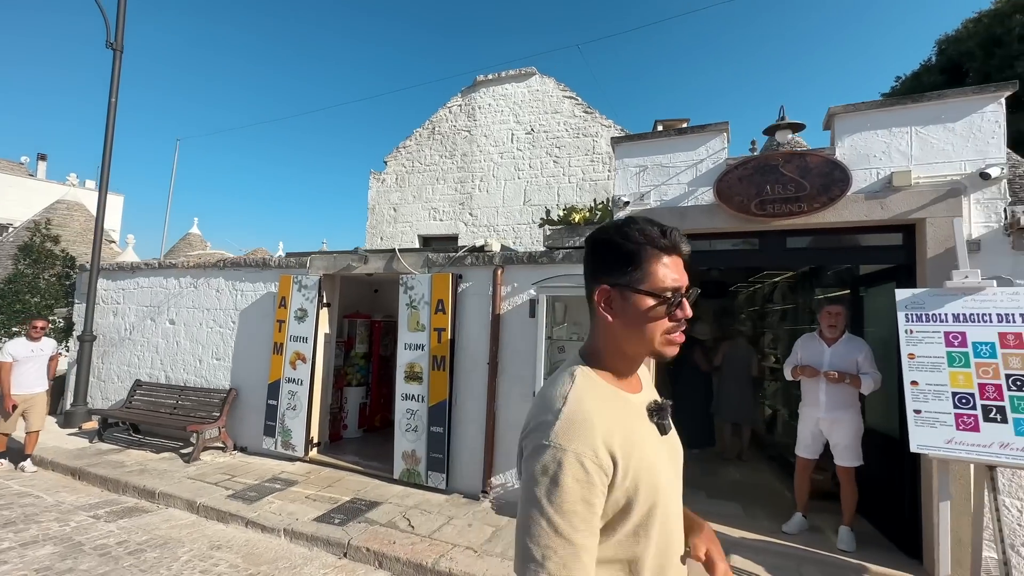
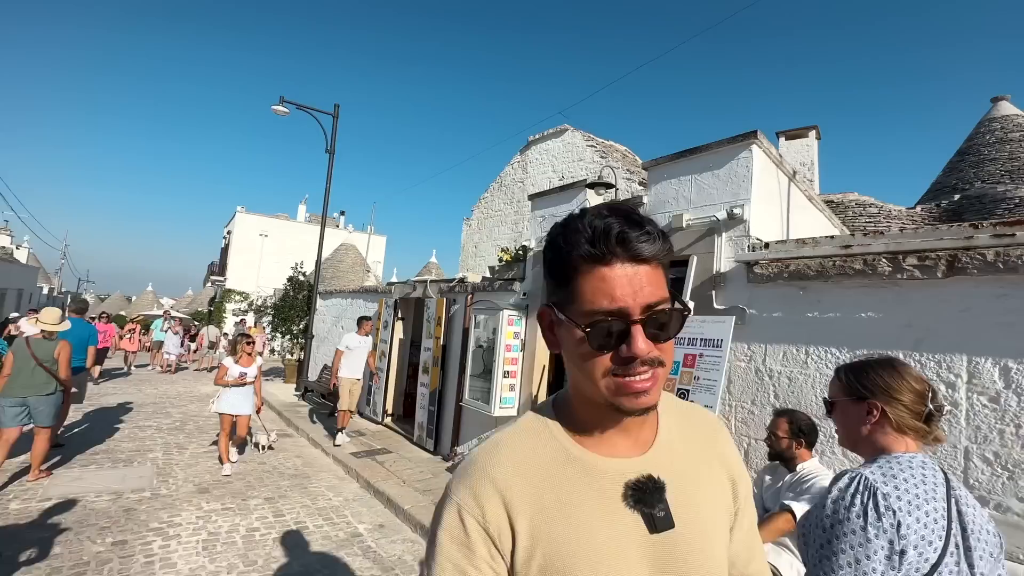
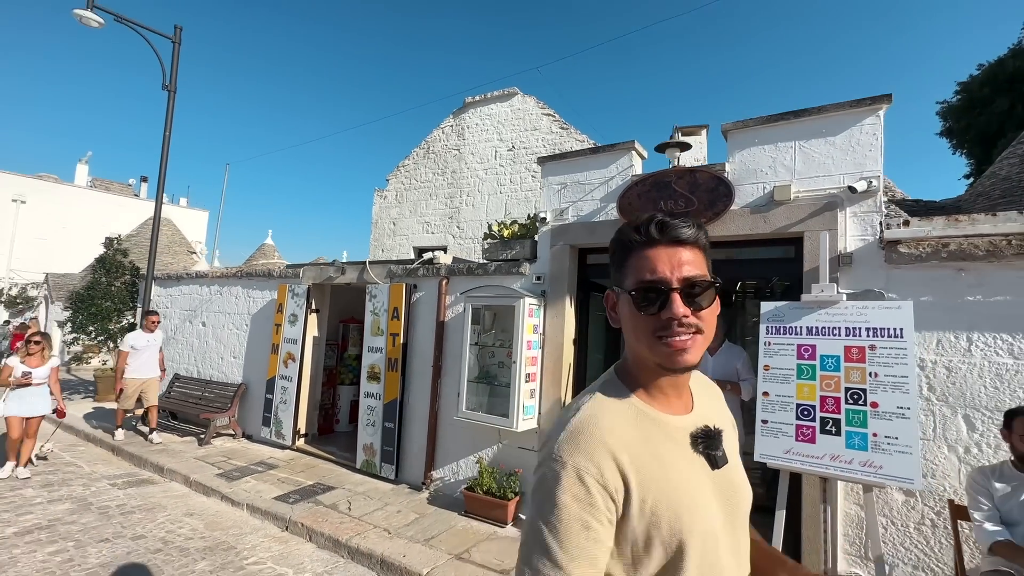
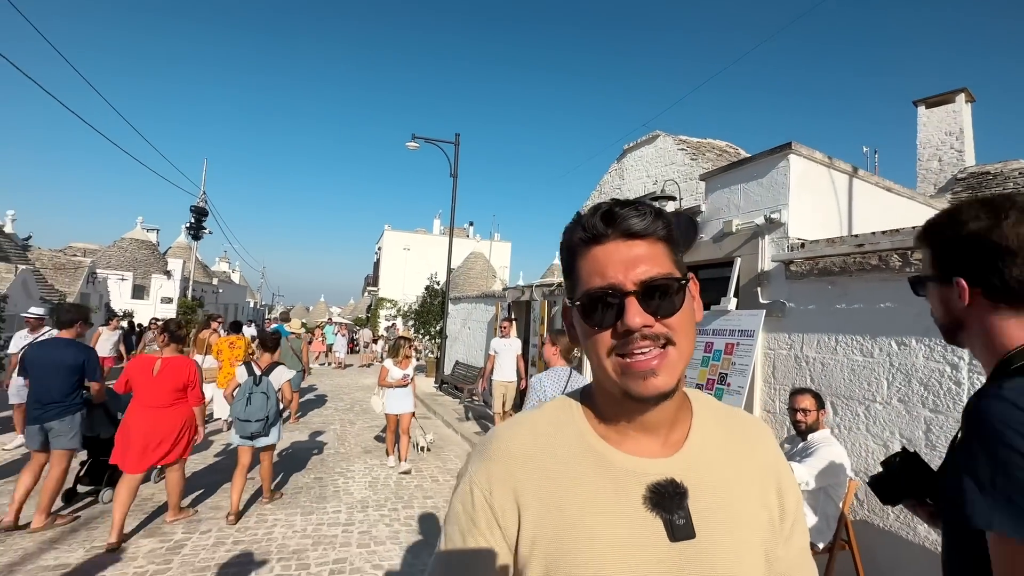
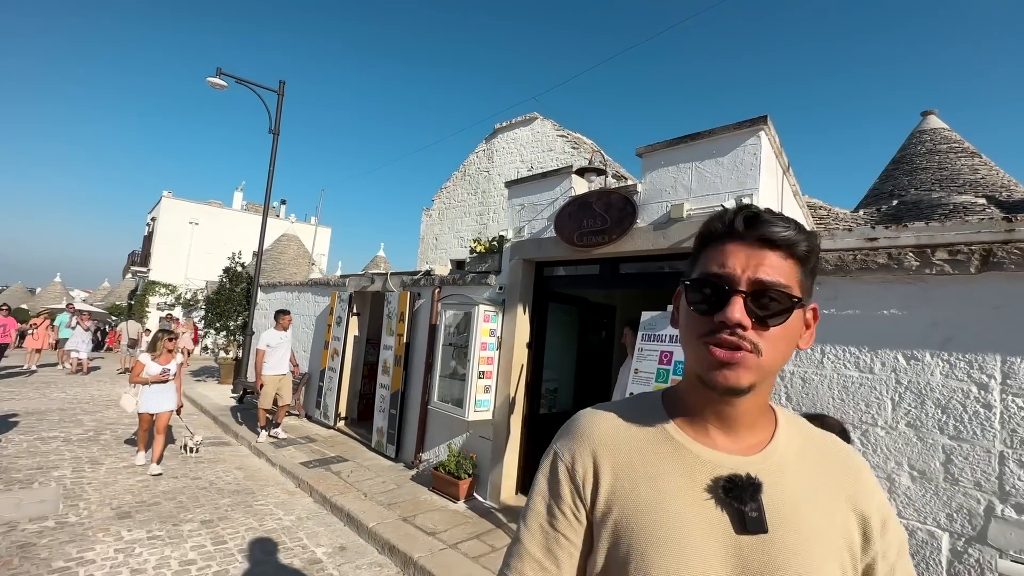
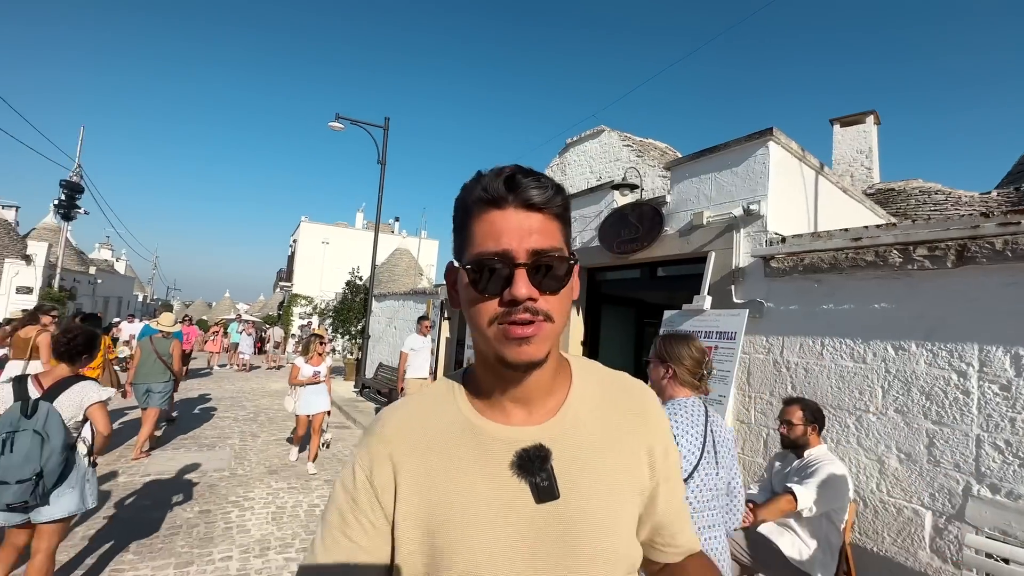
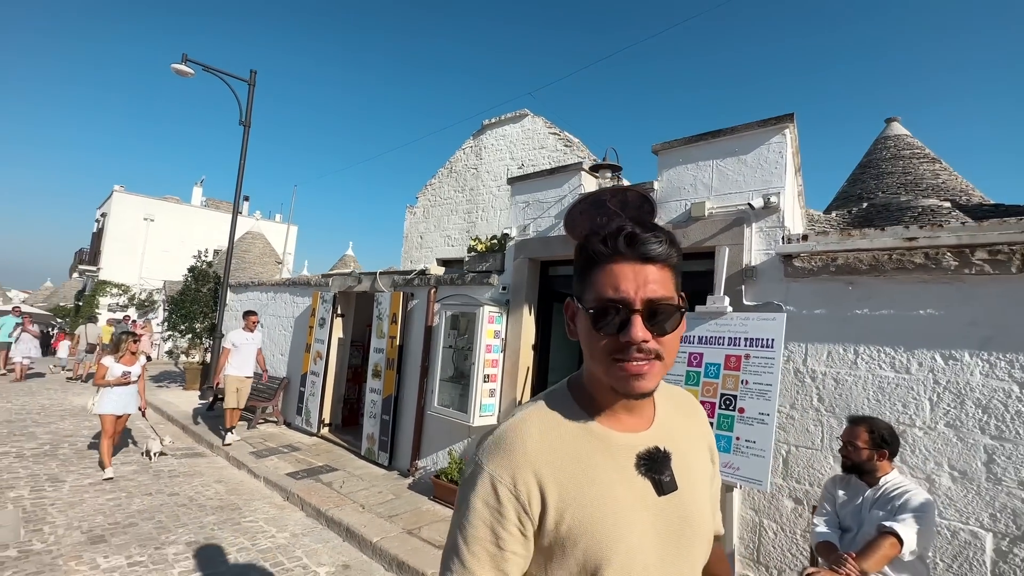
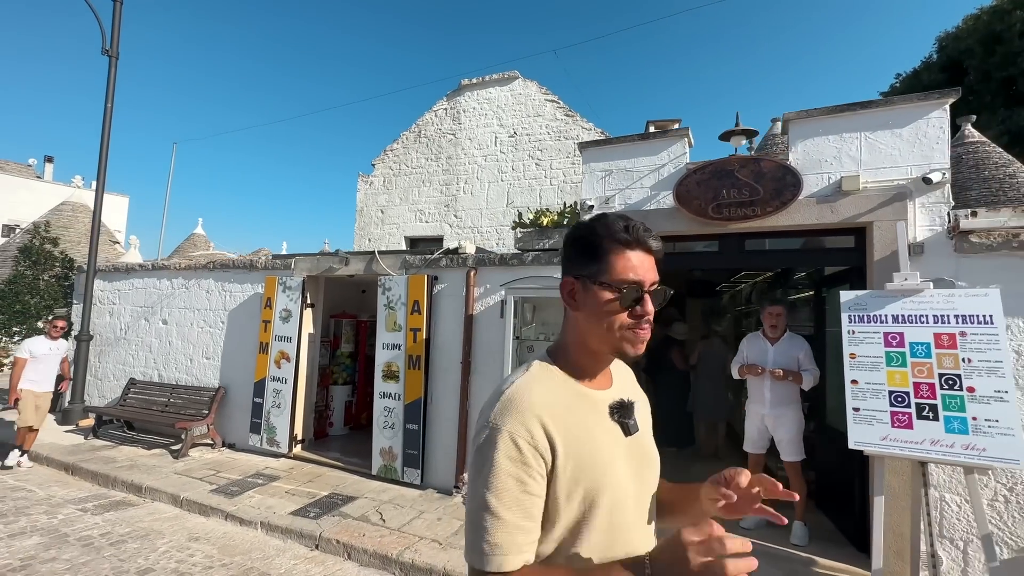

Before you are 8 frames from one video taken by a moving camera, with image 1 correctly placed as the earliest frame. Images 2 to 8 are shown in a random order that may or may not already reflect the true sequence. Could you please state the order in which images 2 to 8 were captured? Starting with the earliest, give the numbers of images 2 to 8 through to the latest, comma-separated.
8, 3, 7, 5, 2, 6, 4
